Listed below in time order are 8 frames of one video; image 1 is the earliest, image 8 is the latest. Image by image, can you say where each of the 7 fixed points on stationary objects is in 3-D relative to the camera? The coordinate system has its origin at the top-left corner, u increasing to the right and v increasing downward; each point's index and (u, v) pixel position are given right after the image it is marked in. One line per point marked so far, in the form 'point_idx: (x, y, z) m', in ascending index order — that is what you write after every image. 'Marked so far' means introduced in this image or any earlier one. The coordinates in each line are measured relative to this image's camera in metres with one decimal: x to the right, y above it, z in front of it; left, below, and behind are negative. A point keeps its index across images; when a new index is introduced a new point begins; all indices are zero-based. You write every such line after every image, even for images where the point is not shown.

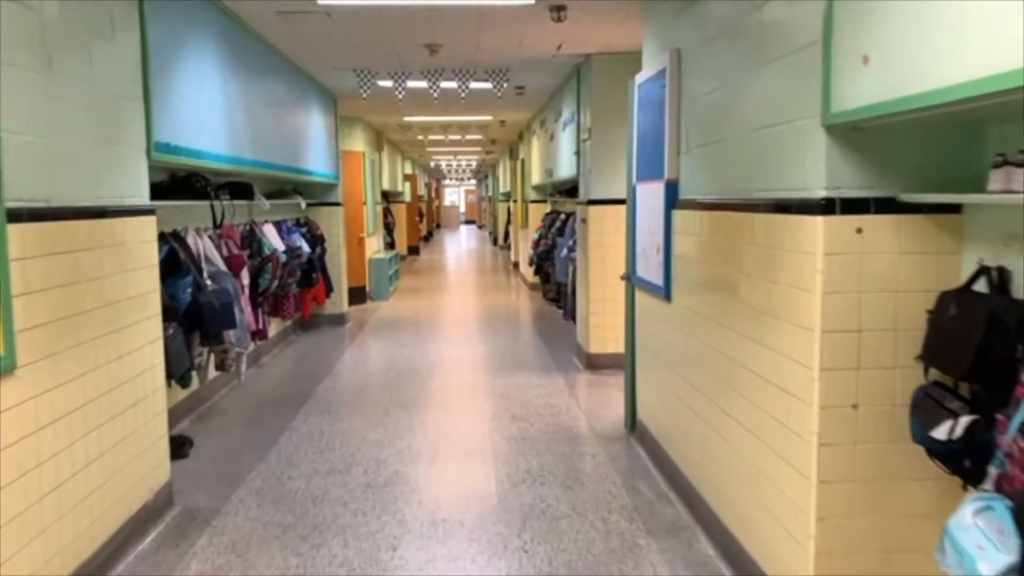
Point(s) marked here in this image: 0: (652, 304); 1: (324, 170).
0: (+1.0, -0.1, +4.2) m
1: (-2.6, +1.6, +8.3) m
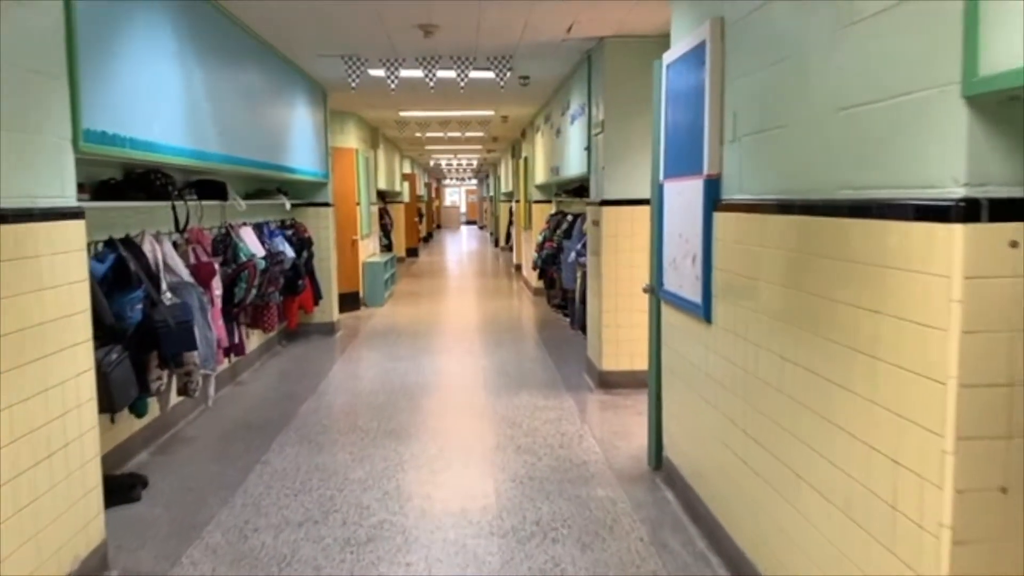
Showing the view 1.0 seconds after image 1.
0: (+1.0, -0.2, +3.5) m
1: (-2.6, +1.5, +7.6) m
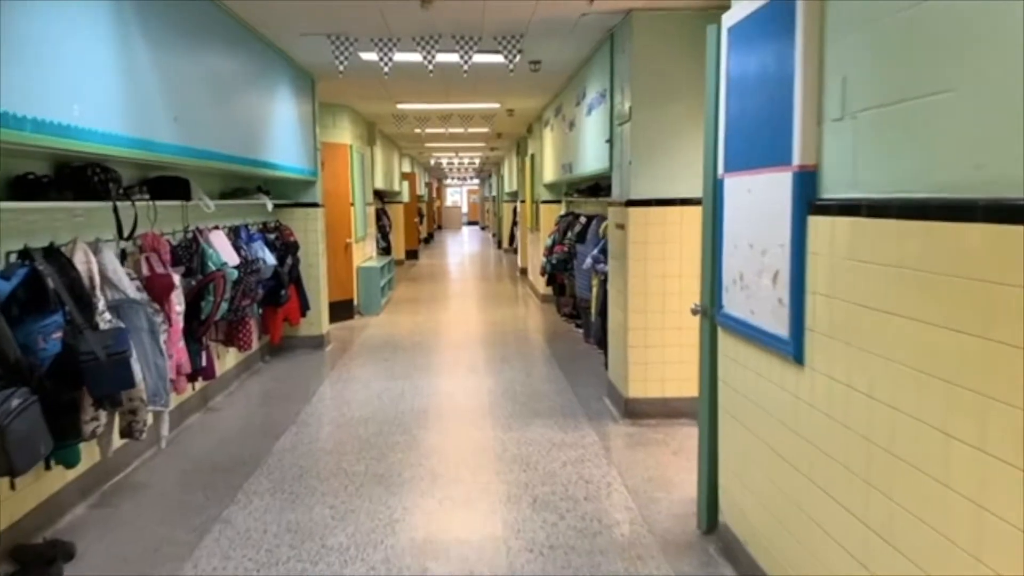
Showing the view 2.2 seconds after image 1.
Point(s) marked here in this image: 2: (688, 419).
0: (+1.1, -0.3, +2.7) m
1: (-2.5, +1.4, +6.8) m
2: (+1.5, -1.1, +4.9) m
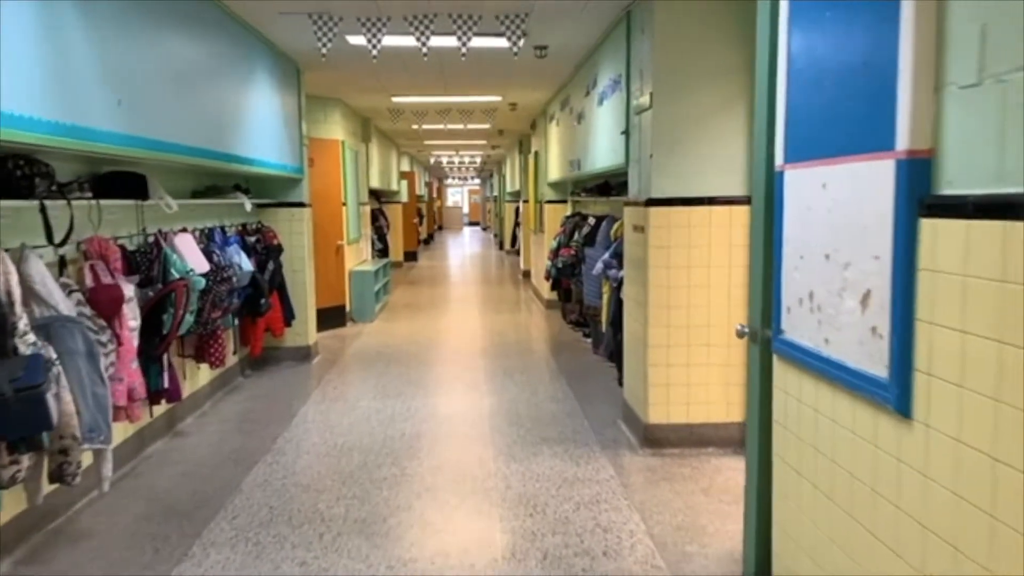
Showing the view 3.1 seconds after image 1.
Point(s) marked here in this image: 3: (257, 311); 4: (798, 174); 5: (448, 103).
0: (+1.1, -0.4, +2.1) m
1: (-2.5, +1.4, +6.3) m
2: (+1.5, -1.2, +4.3) m
3: (-2.5, -0.2, +5.7) m
4: (+1.1, +0.4, +2.2) m
5: (-1.0, +3.0, +9.4) m
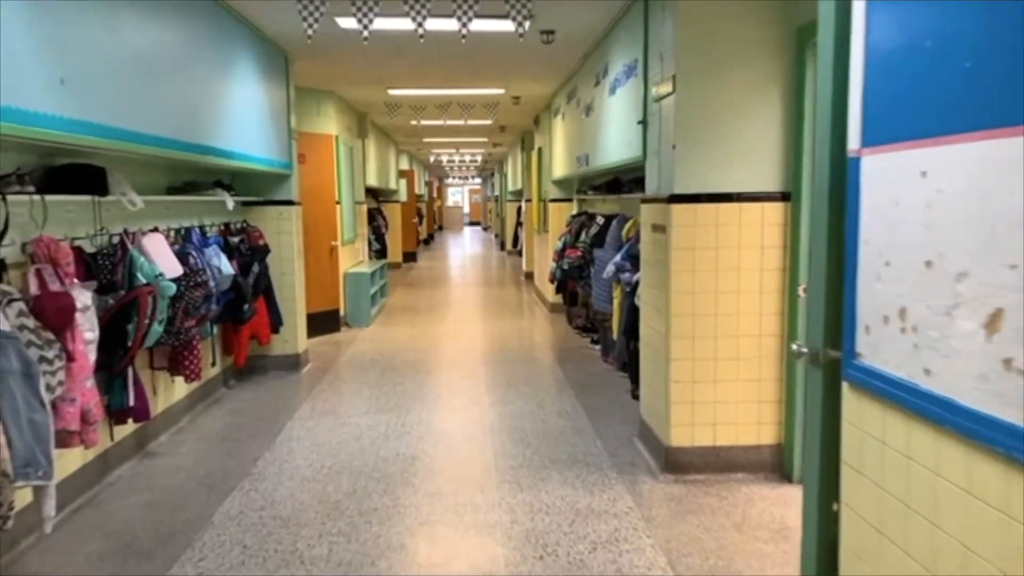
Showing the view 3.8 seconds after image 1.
0: (+1.2, -0.4, +1.7) m
1: (-2.4, +1.3, +5.8) m
2: (+1.5, -1.2, +3.9) m
3: (-2.5, -0.3, +5.3) m
4: (+1.1, +0.4, +1.8) m
5: (-1.0, +2.9, +9.0) m
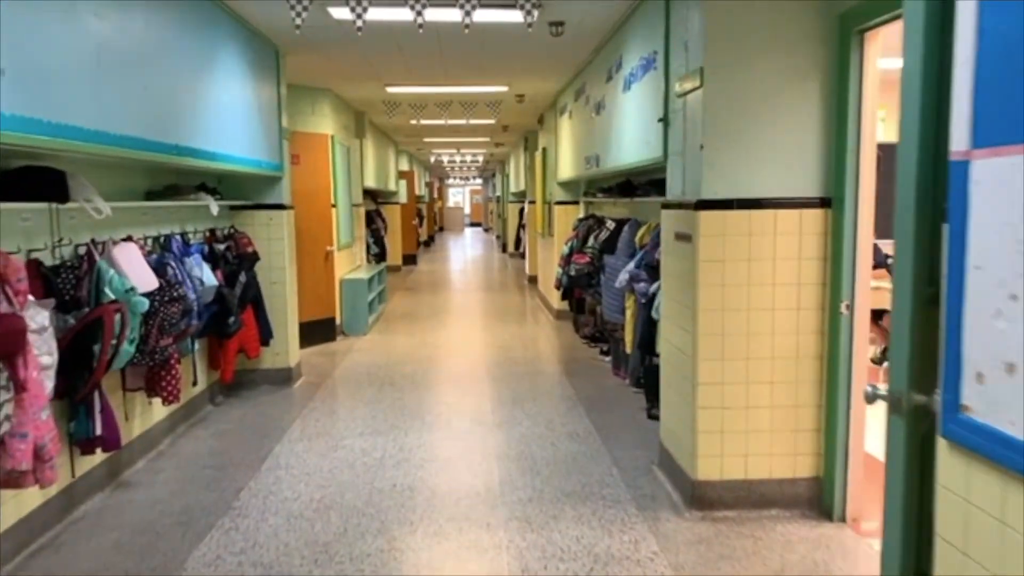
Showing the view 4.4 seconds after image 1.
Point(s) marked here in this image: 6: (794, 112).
0: (+1.2, -0.5, +1.3) m
1: (-2.4, +1.2, +5.4) m
2: (+1.6, -1.3, +3.5) m
3: (-2.4, -0.4, +4.9) m
4: (+1.2, +0.3, +1.4) m
5: (-0.9, +2.8, +8.6) m
6: (+1.6, +1.0, +3.4) m
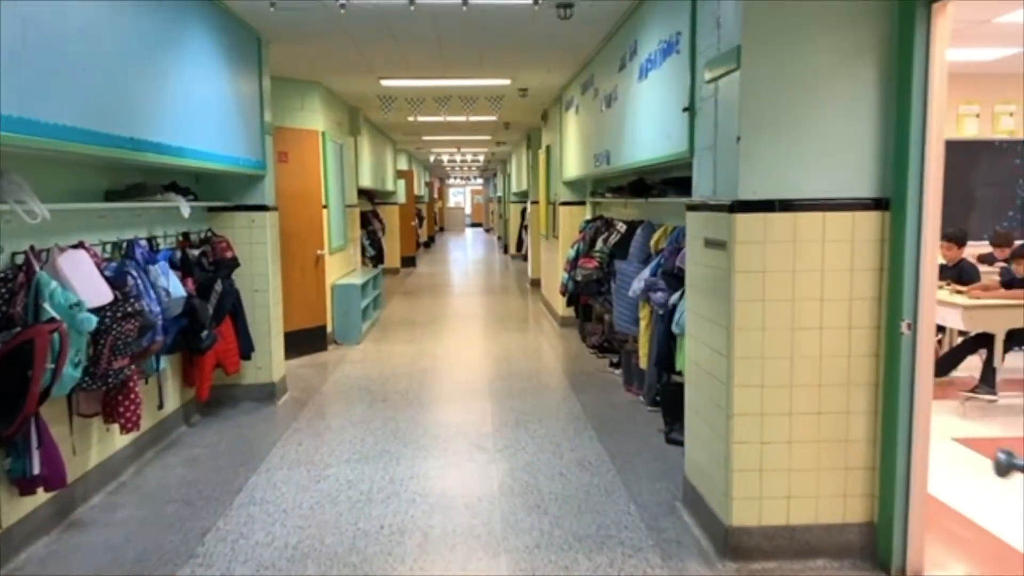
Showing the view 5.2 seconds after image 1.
0: (+1.3, -0.6, +0.8) m
1: (-2.3, +1.1, +5.0) m
2: (+1.6, -1.4, +3.0) m
3: (-2.4, -0.4, +4.4) m
4: (+1.2, +0.2, +0.9) m
5: (-0.9, +2.8, +8.1) m
6: (+1.6, +0.9, +2.9) m
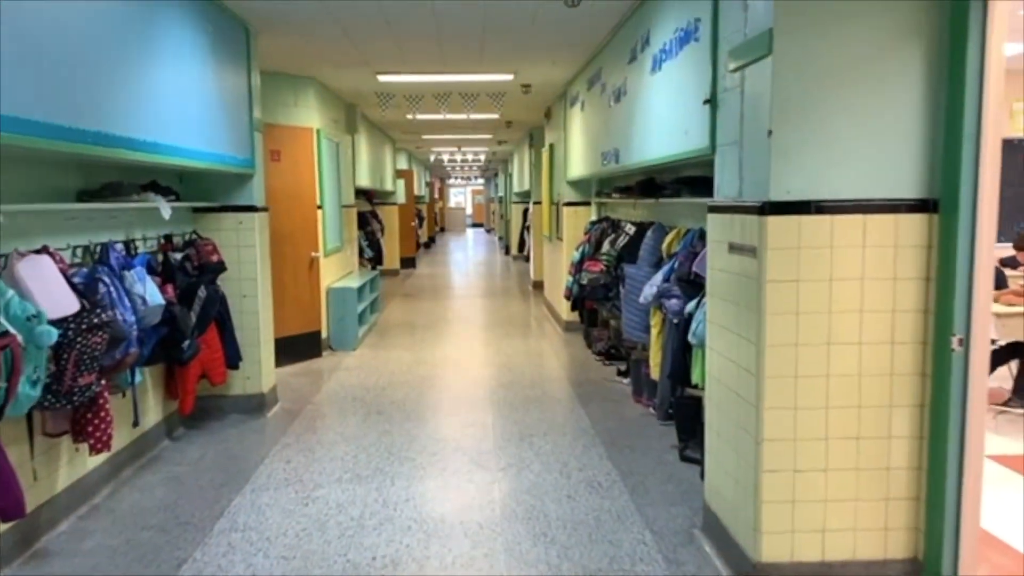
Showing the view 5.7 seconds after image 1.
0: (+1.3, -0.7, +0.5) m
1: (-2.3, +1.1, +4.7) m
2: (+1.6, -1.4, +2.7) m
3: (-2.3, -0.5, +4.1) m
4: (+1.2, +0.2, +0.6) m
5: (-0.9, +2.7, +7.8) m
6: (+1.7, +0.9, +2.6) m
